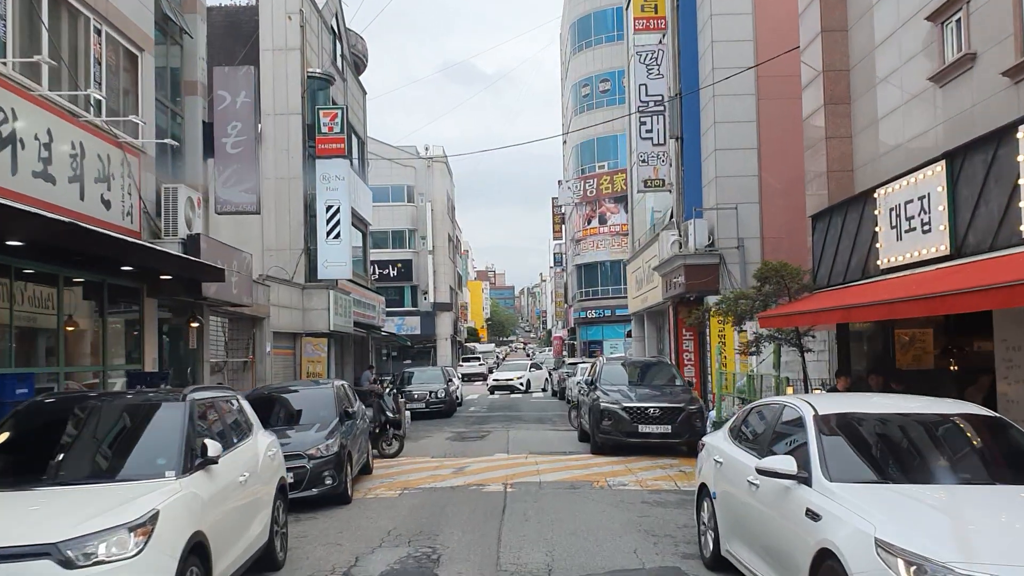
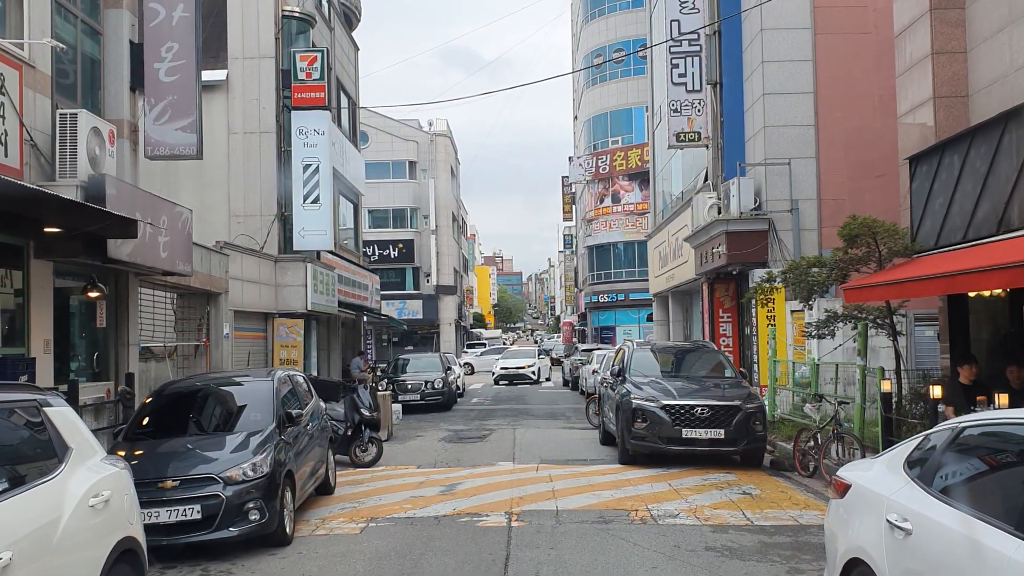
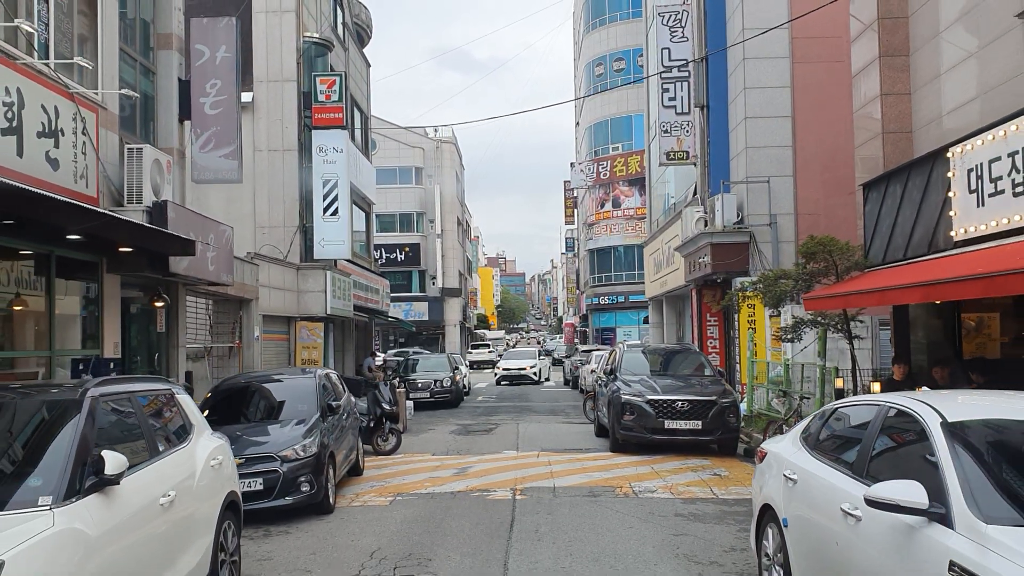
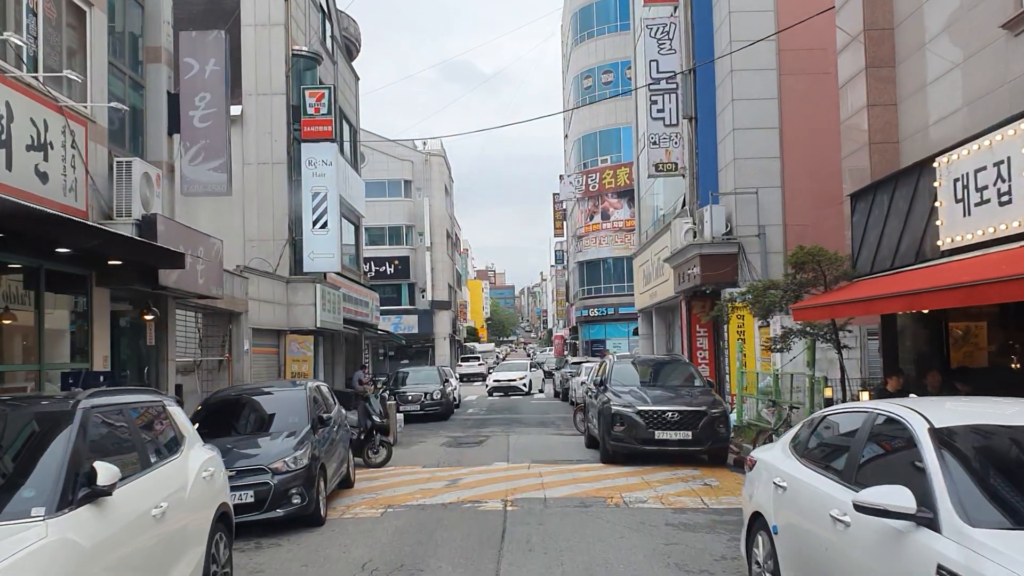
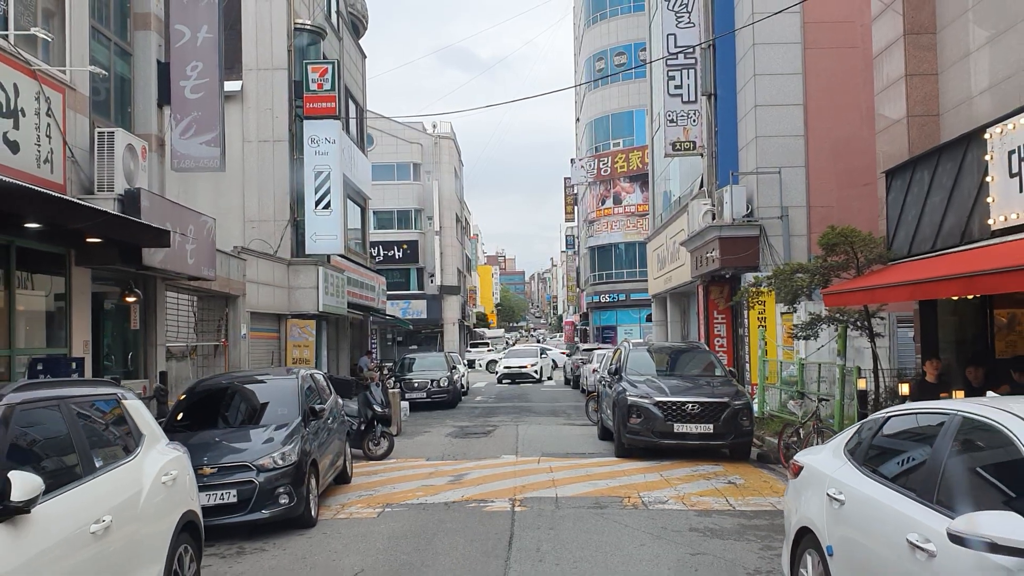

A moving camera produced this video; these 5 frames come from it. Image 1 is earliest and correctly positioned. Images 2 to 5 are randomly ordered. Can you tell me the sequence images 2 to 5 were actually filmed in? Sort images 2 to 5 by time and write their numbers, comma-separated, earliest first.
4, 2, 5, 3
